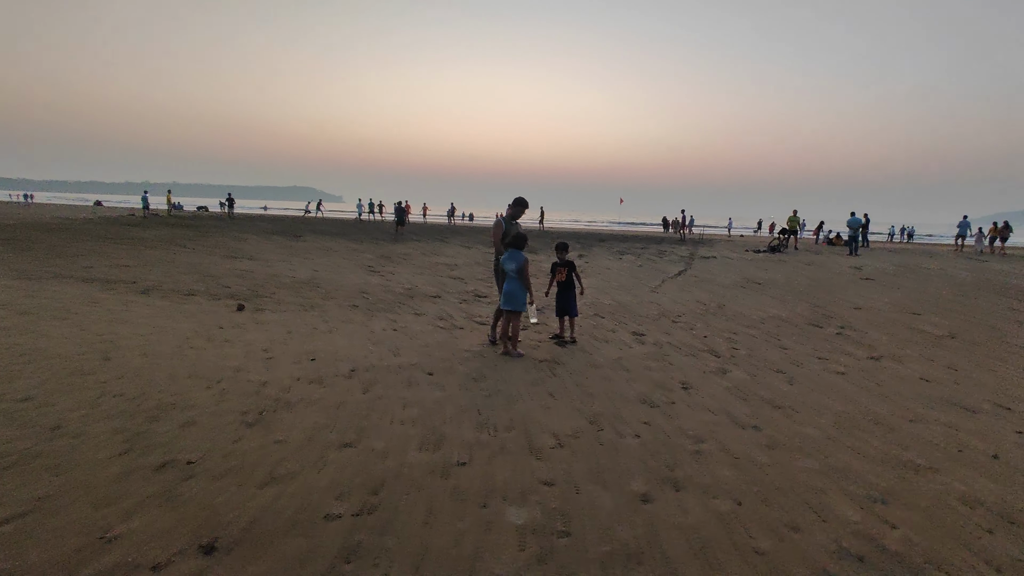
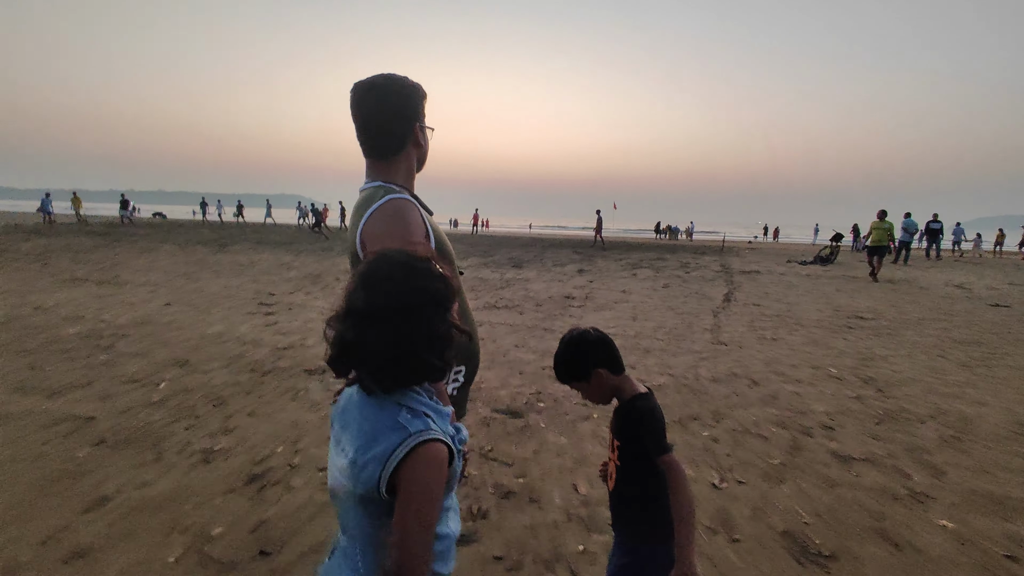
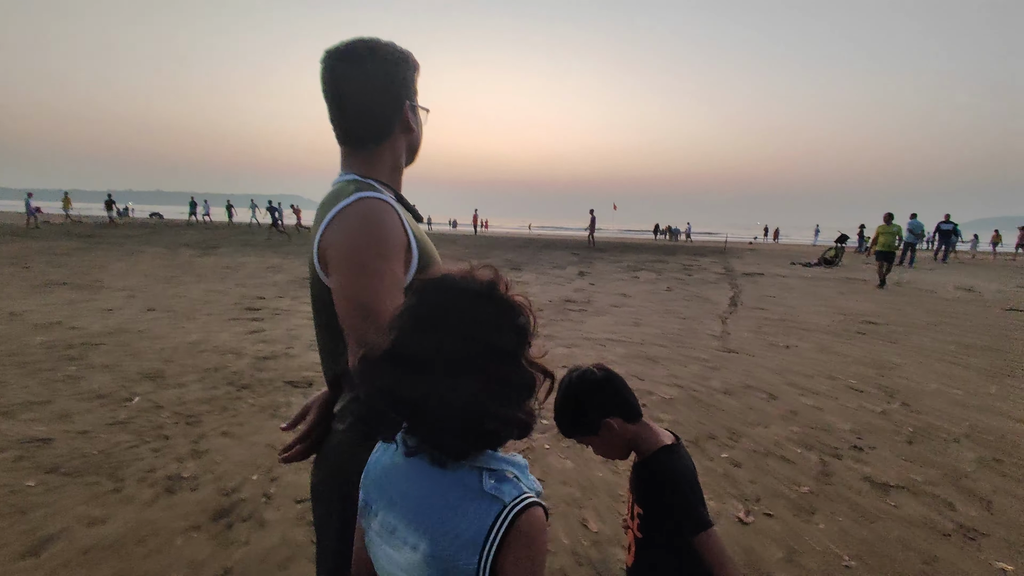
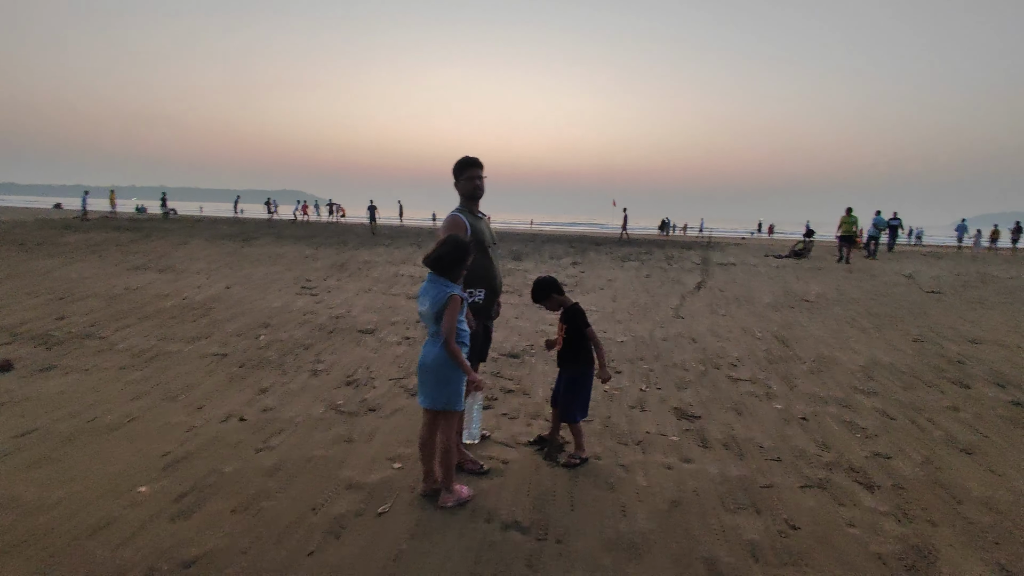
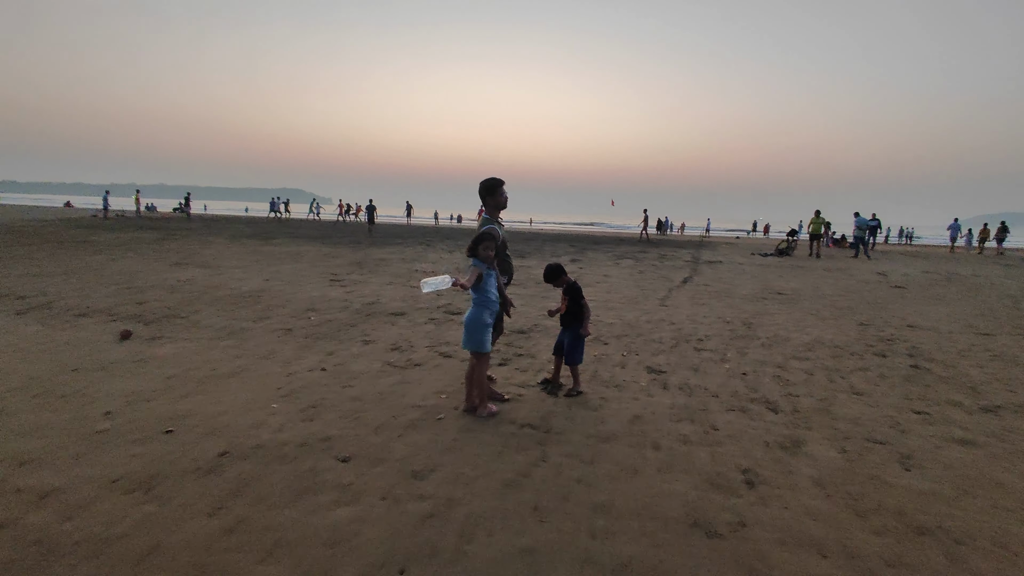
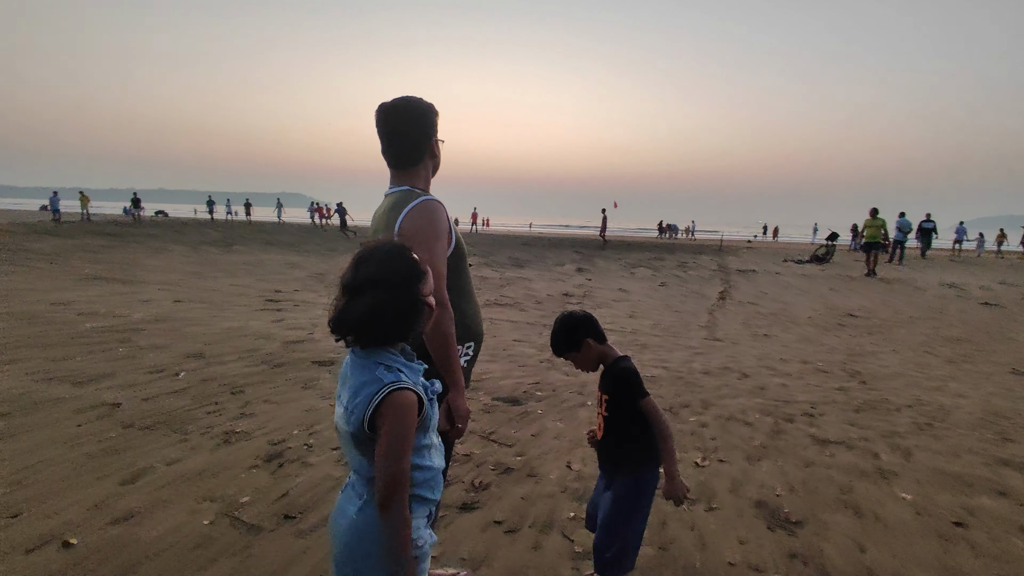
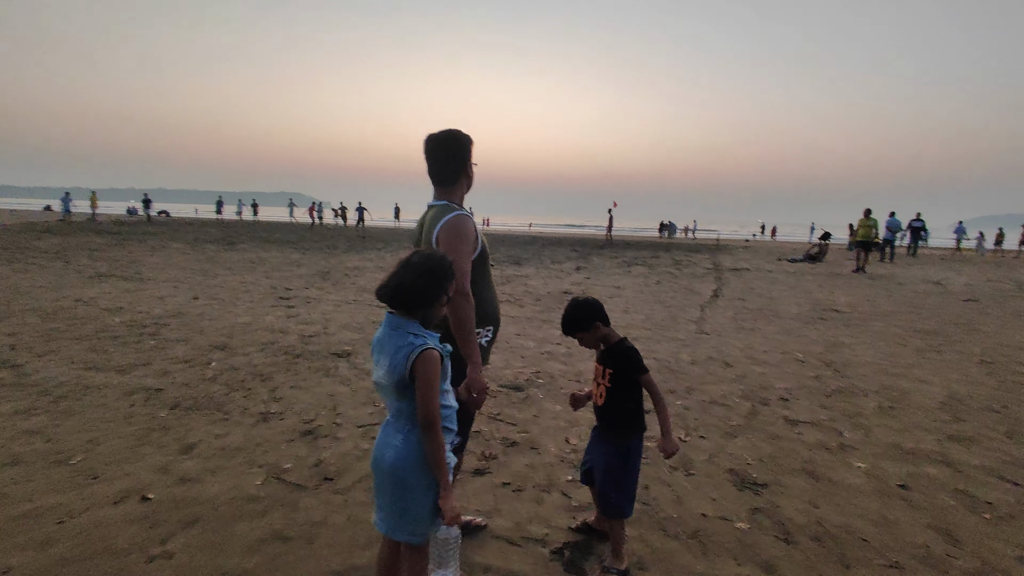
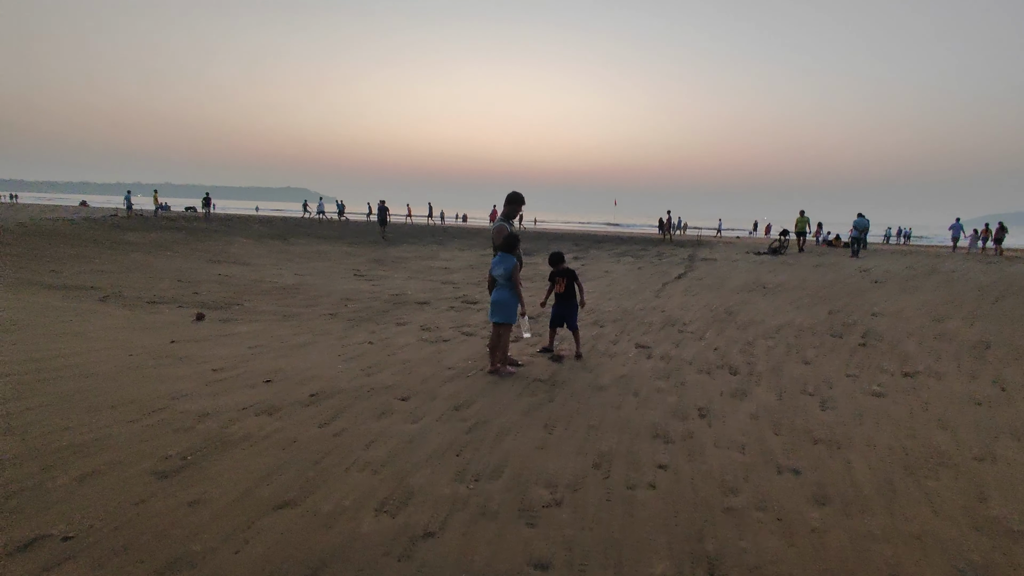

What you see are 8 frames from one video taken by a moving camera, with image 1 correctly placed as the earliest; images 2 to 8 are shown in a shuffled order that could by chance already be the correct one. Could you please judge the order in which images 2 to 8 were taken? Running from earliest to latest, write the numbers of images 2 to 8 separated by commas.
8, 5, 4, 7, 6, 2, 3
